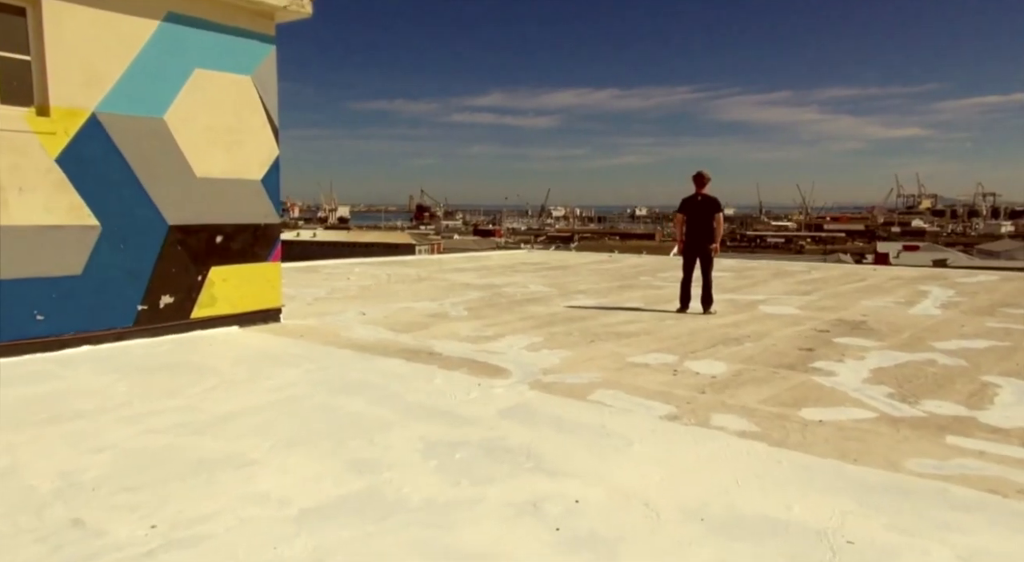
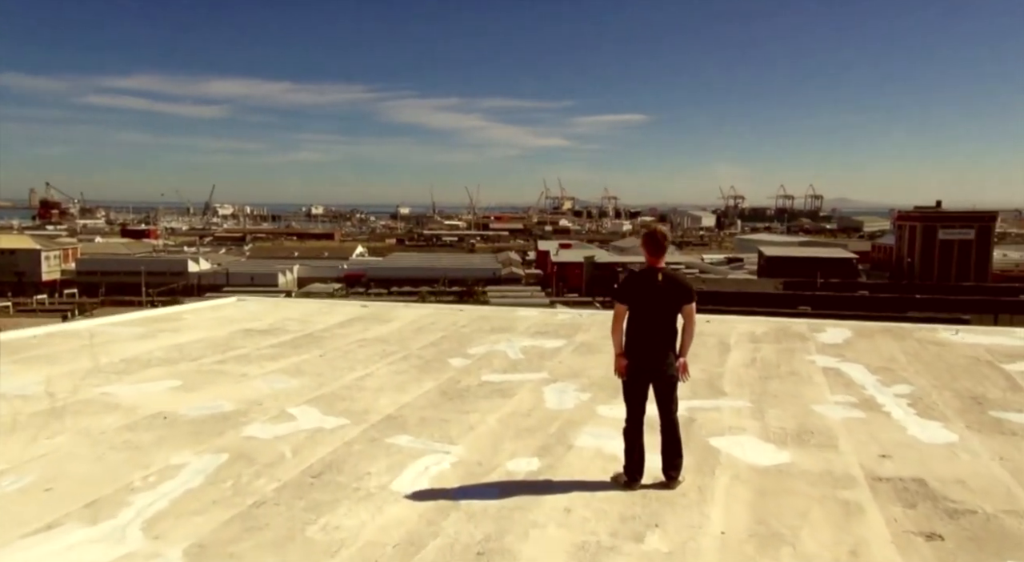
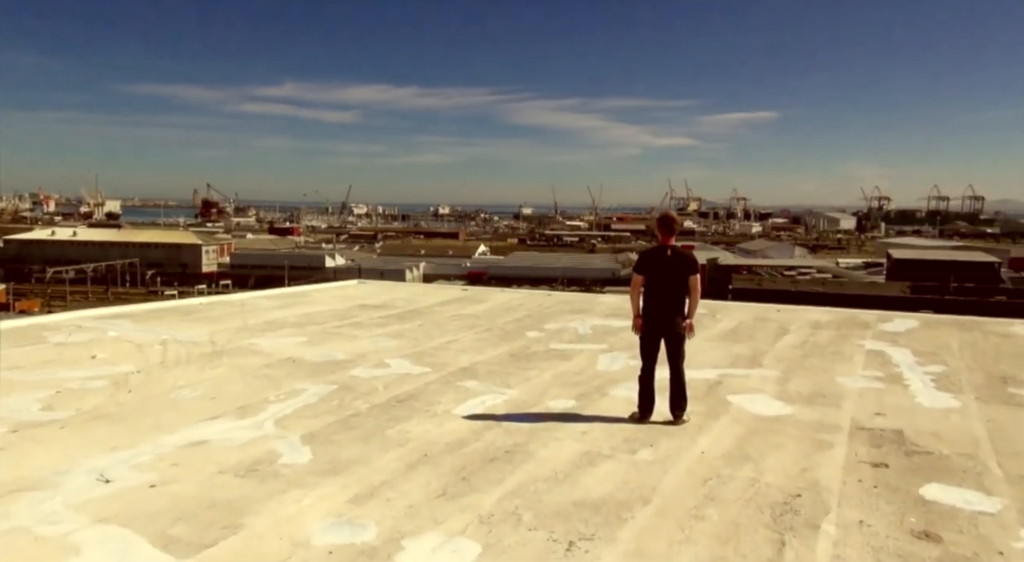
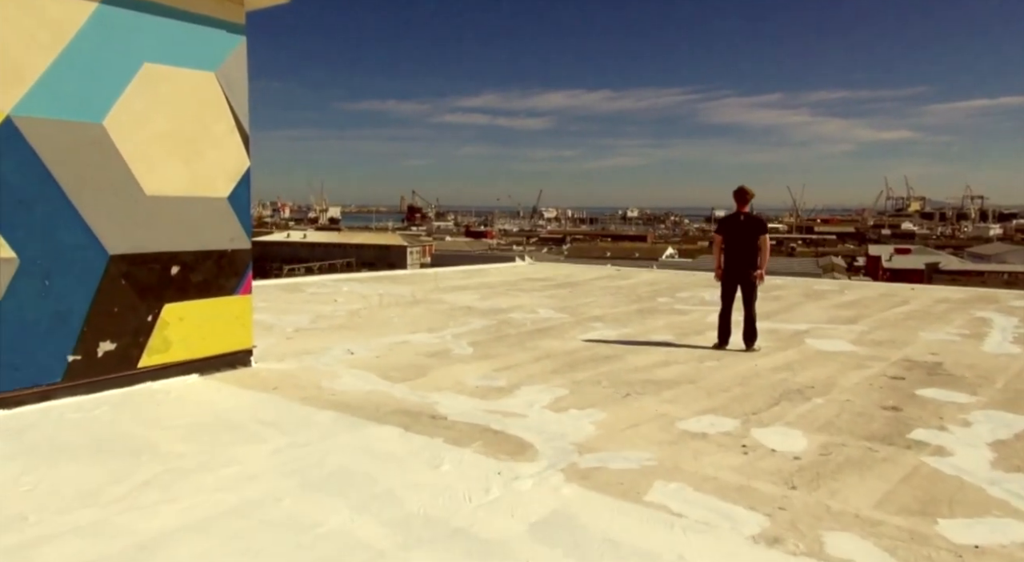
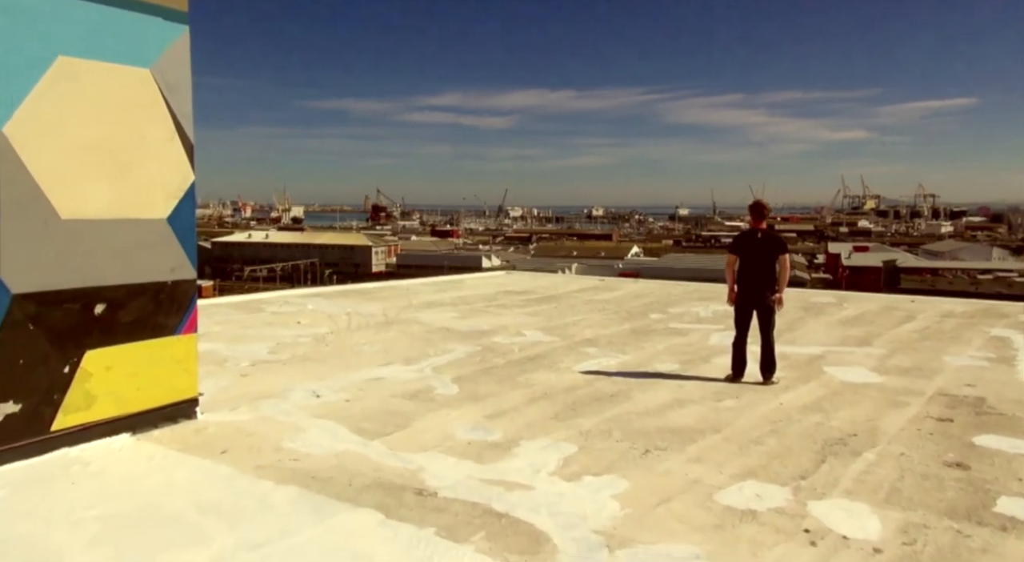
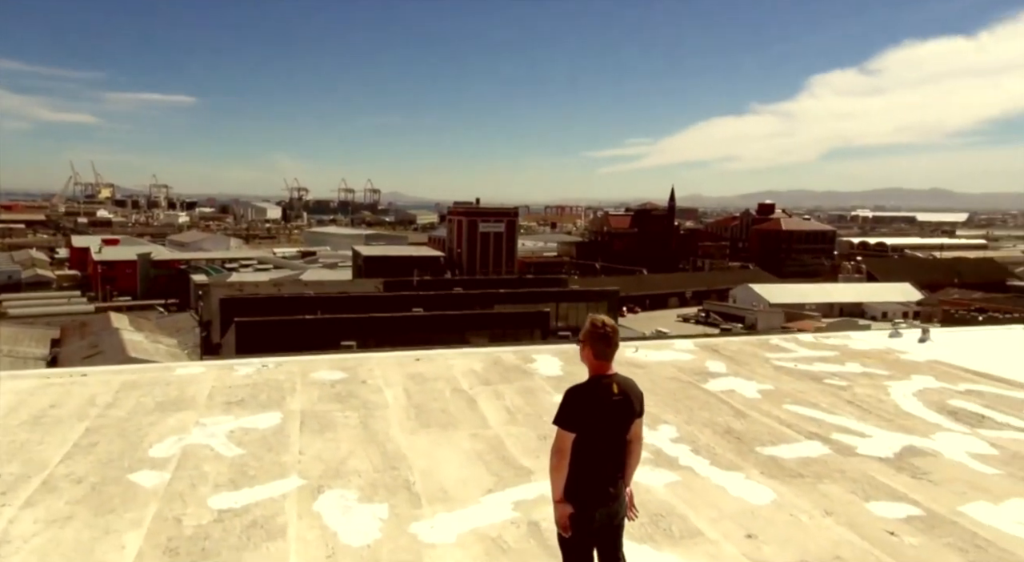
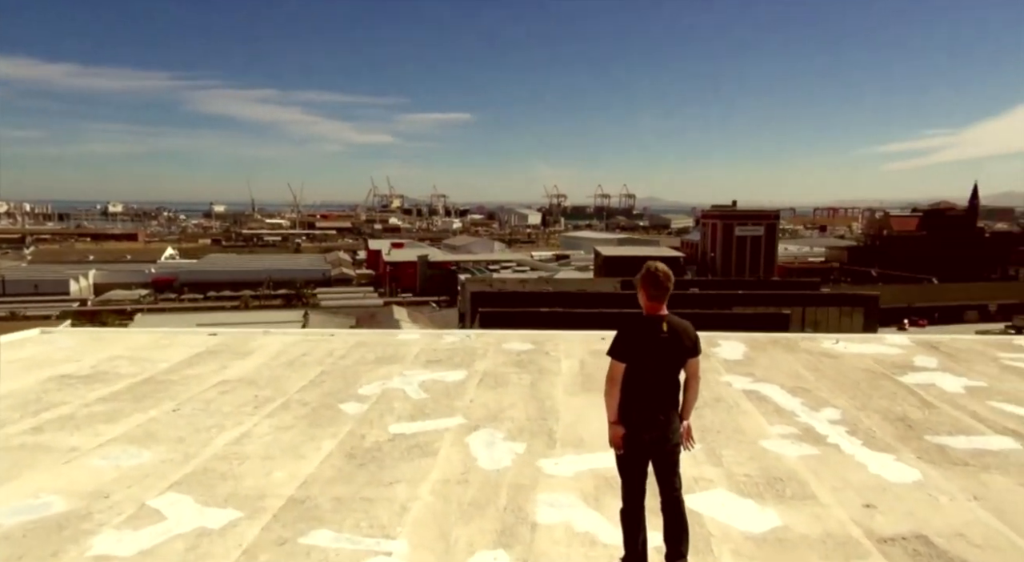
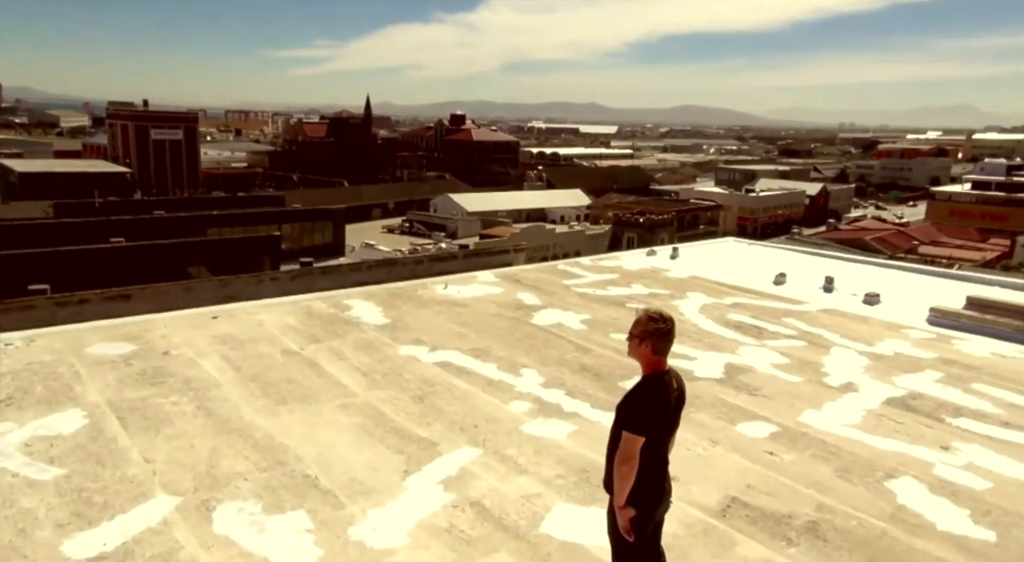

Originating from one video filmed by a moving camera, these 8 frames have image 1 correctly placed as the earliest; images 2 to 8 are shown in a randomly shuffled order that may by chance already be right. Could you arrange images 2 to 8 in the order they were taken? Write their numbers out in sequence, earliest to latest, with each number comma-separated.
4, 5, 3, 2, 7, 6, 8
